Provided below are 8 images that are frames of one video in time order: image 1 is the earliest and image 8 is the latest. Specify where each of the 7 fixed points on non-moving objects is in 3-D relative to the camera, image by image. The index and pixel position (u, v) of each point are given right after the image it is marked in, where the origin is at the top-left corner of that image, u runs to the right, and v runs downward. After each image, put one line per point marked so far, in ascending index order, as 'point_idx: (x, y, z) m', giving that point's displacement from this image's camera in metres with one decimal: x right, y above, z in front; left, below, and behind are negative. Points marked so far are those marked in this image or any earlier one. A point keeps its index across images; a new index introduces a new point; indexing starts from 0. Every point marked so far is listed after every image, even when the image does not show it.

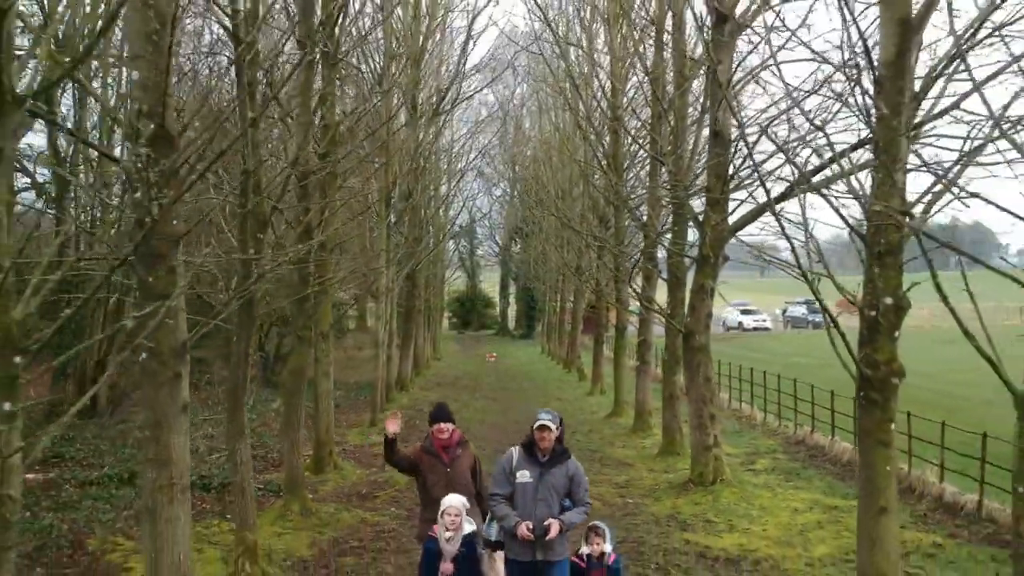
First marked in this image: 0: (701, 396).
0: (+3.0, -1.7, +10.6) m
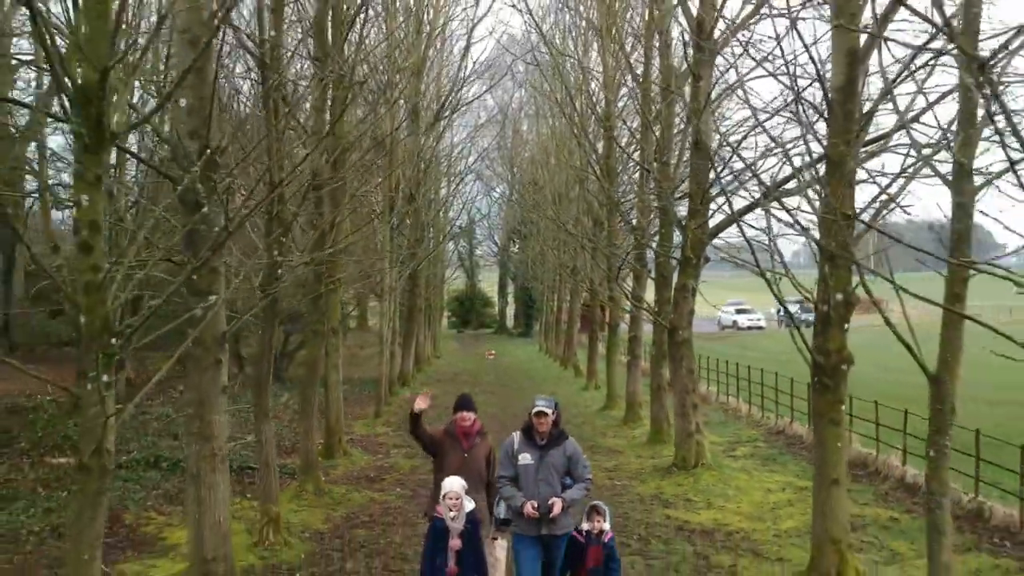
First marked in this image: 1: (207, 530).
0: (+3.0, -1.7, +11.4) m
1: (-2.7, -2.1, +6.0) m
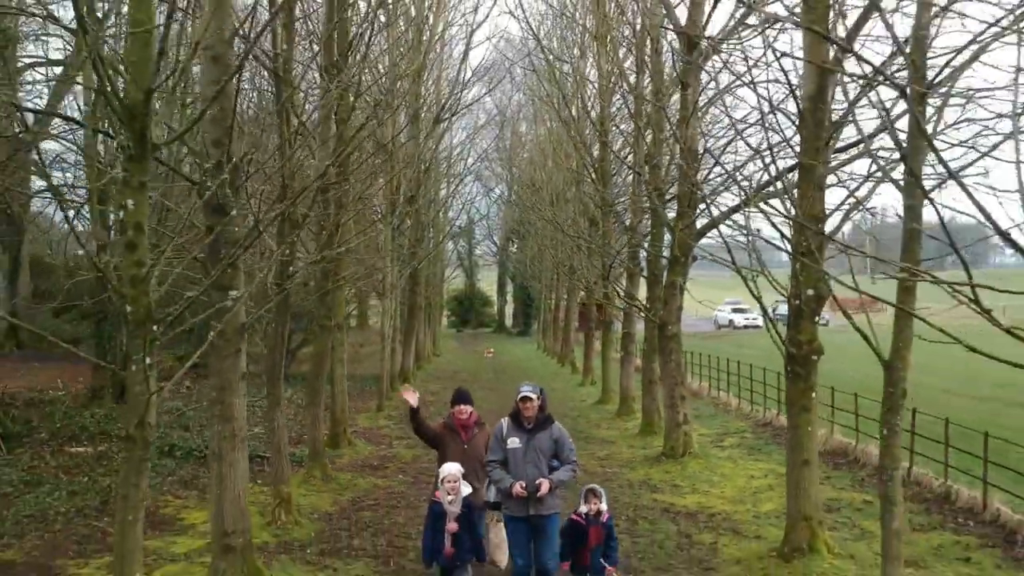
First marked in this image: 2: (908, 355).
0: (+2.9, -1.6, +12.0) m
1: (-2.8, -2.1, +6.5) m
2: (+3.3, -0.6, +5.6) m
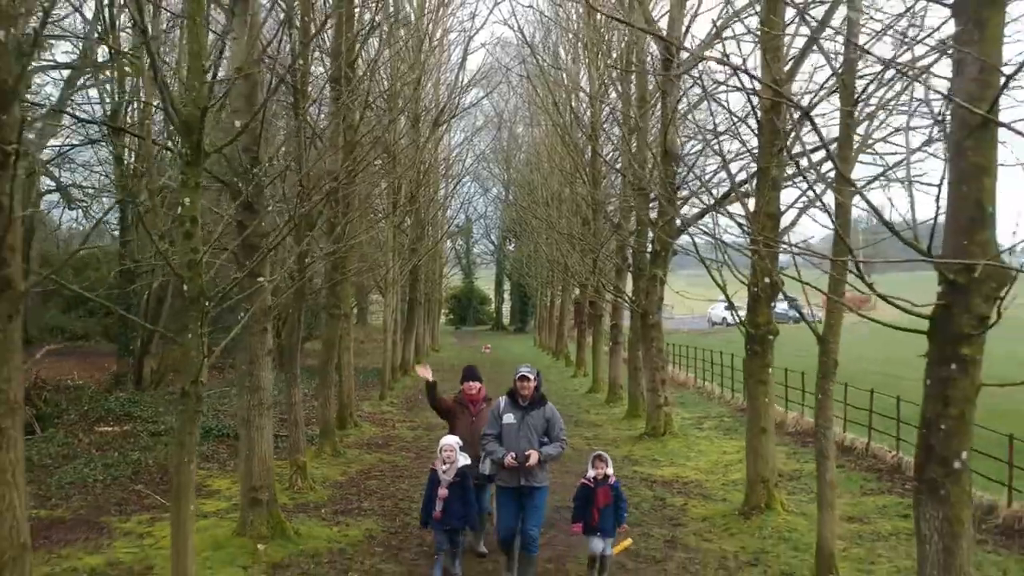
0: (+2.8, -1.5, +13.0) m
1: (-2.9, -2.0, +7.5) m
2: (+3.2, -0.4, +6.6) m
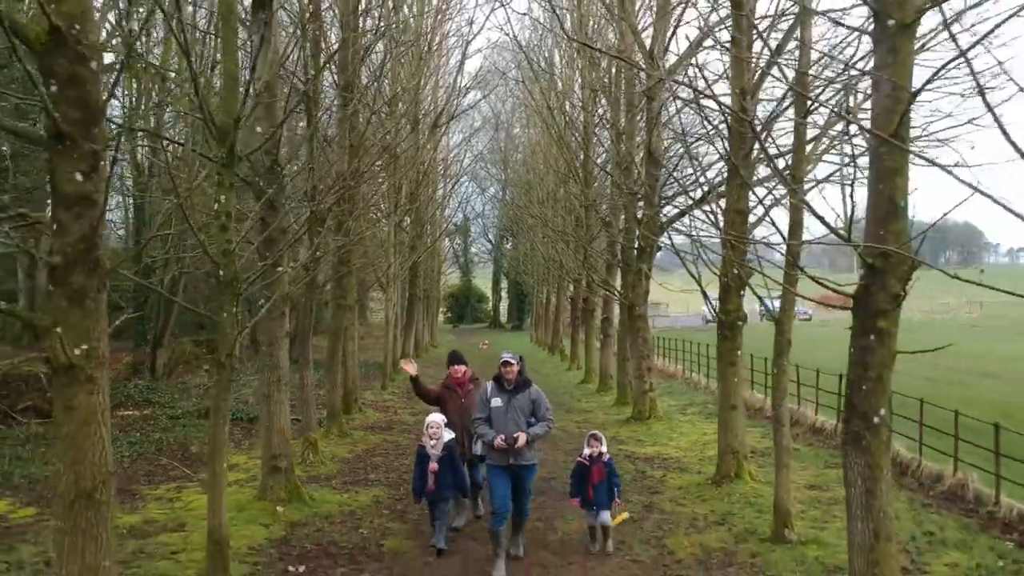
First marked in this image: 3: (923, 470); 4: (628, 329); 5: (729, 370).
0: (+2.7, -1.4, +13.8) m
1: (-3.0, -1.8, +8.4) m
2: (+3.1, -0.3, +7.5) m
3: (+5.9, -2.6, +9.6) m
4: (+2.6, -0.9, +15.0) m
5: (+3.0, -1.1, +9.2) m
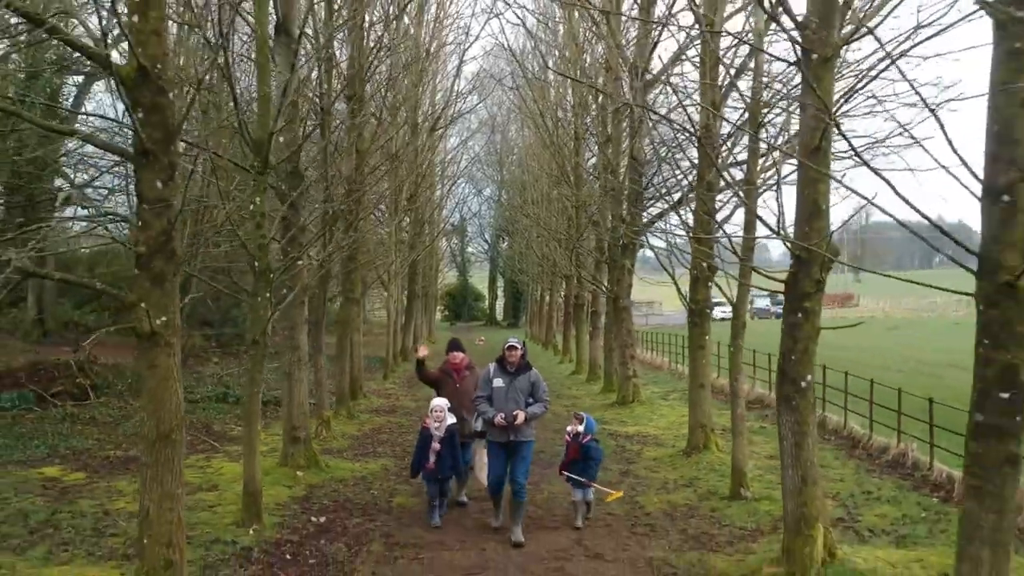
0: (+2.5, -1.2, +15.0) m
1: (-3.1, -1.7, +9.5) m
2: (+3.0, -0.2, +8.6) m
3: (+5.8, -2.5, +10.7) m
4: (+2.5, -0.8, +16.1) m
5: (+2.9, -1.0, +10.4) m
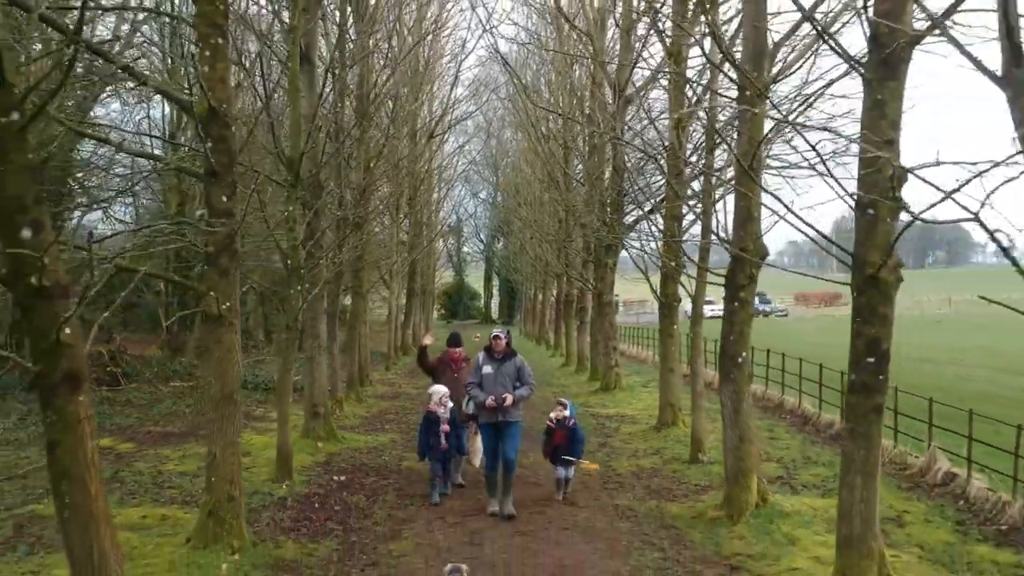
0: (+2.4, -1.2, +16.5) m
1: (-3.2, -1.6, +10.9) m
2: (+2.9, -0.1, +10.1) m
3: (+5.7, -2.4, +12.2) m
4: (+2.3, -0.7, +17.6) m
5: (+2.8, -0.9, +11.9) m
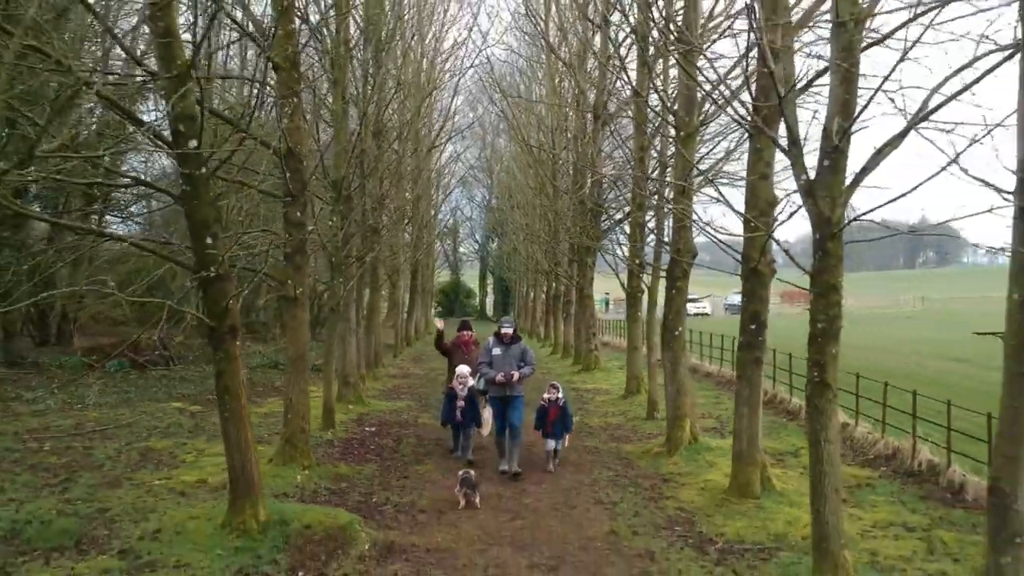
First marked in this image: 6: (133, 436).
0: (+2.2, -1.0, +19.1) m
1: (-3.4, -1.5, +13.5) m
2: (+2.8, +0.1, +12.7) m
3: (+5.5, -2.3, +14.9) m
4: (+2.1, -0.6, +20.3) m
5: (+2.6, -0.8, +14.5) m
6: (-6.3, -2.5, +11.0) m
